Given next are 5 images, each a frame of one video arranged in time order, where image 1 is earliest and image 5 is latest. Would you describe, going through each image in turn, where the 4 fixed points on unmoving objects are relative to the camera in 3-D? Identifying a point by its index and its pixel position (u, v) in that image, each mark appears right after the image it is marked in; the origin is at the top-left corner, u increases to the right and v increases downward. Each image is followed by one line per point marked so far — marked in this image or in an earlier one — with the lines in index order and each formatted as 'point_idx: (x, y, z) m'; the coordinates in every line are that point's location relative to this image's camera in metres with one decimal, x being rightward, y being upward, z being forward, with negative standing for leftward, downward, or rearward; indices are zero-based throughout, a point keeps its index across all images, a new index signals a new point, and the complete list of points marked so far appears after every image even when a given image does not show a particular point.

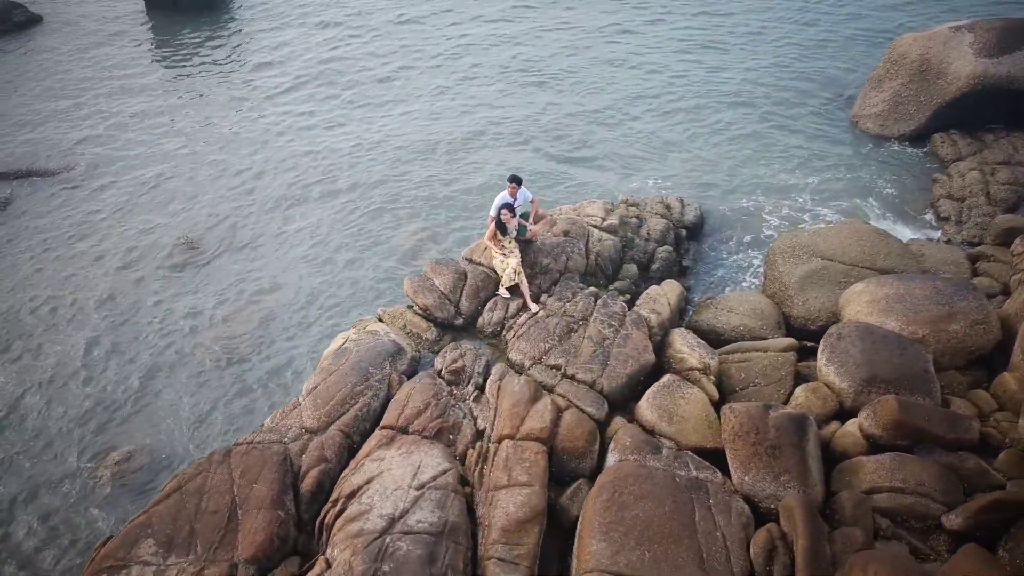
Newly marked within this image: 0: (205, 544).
0: (-3.0, -2.5, +9.8) m
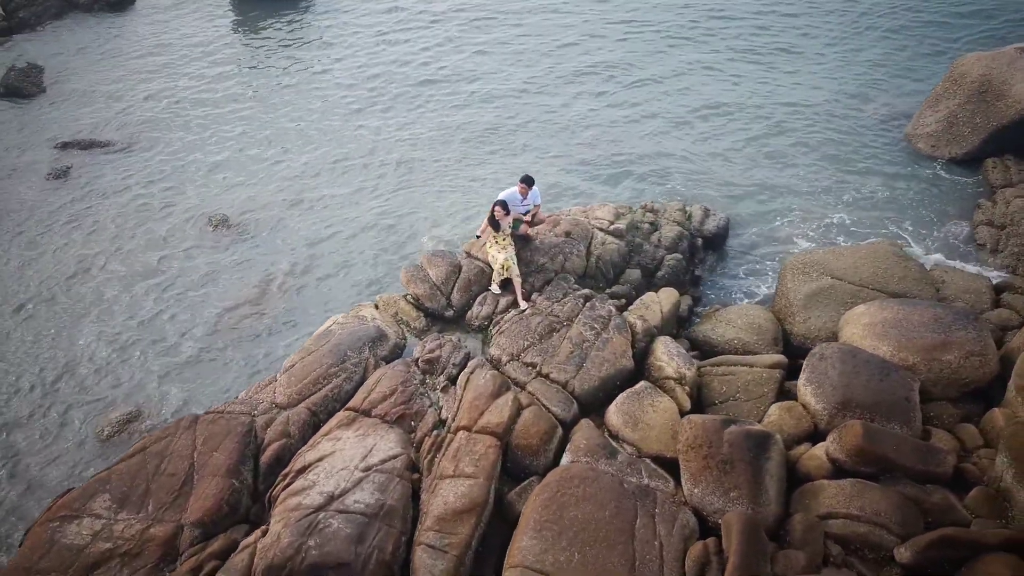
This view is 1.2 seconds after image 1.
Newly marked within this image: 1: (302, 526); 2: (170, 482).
0: (-3.7, -2.2, +10.3) m
1: (-2.0, -2.3, +9.6) m
2: (-3.6, -2.1, +10.5) m
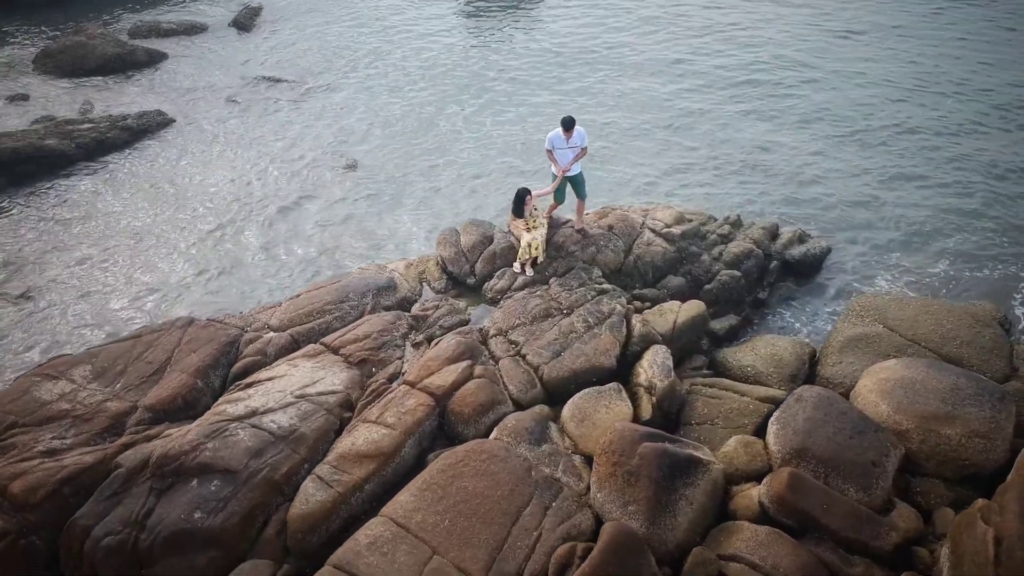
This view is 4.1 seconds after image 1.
0: (-4.5, -1.1, +11.6) m
1: (-3.2, -1.5, +10.5) m
2: (-4.4, -1.0, +11.9) m
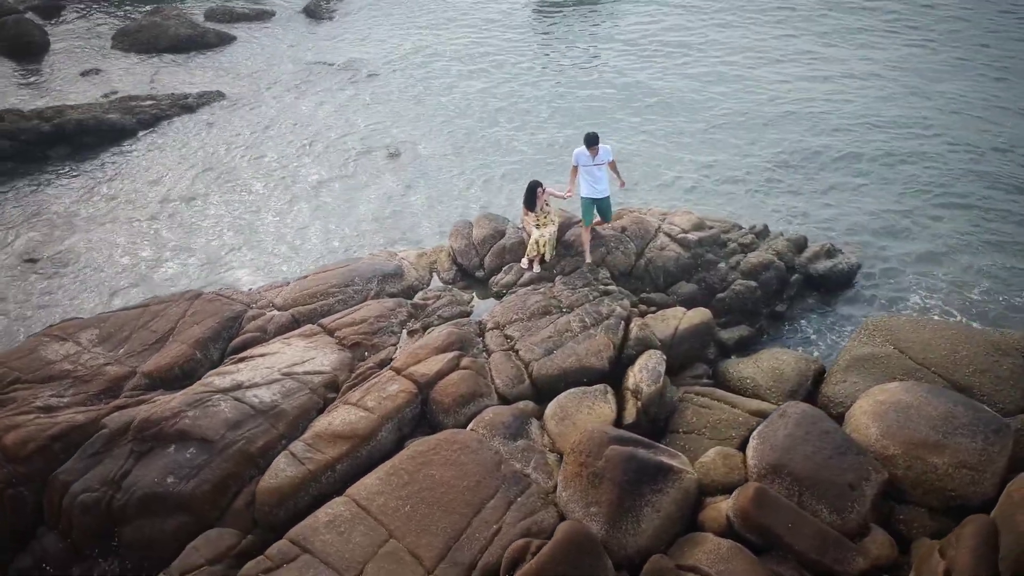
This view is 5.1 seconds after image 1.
0: (-4.7, -0.8, +12.1) m
1: (-3.5, -1.2, +10.9) m
2: (-4.5, -0.6, +12.3) m
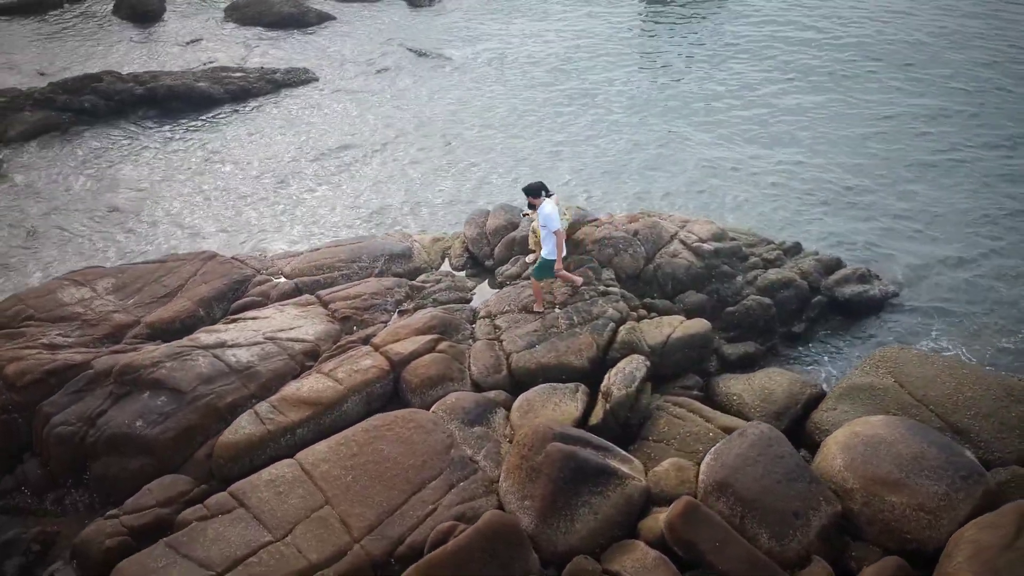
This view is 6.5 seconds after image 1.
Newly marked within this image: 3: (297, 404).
0: (-4.8, -0.2, +12.9) m
1: (-3.9, -0.7, +11.6) m
2: (-4.6, 0.0, +13.1) m
3: (-2.4, -1.3, +11.2) m
